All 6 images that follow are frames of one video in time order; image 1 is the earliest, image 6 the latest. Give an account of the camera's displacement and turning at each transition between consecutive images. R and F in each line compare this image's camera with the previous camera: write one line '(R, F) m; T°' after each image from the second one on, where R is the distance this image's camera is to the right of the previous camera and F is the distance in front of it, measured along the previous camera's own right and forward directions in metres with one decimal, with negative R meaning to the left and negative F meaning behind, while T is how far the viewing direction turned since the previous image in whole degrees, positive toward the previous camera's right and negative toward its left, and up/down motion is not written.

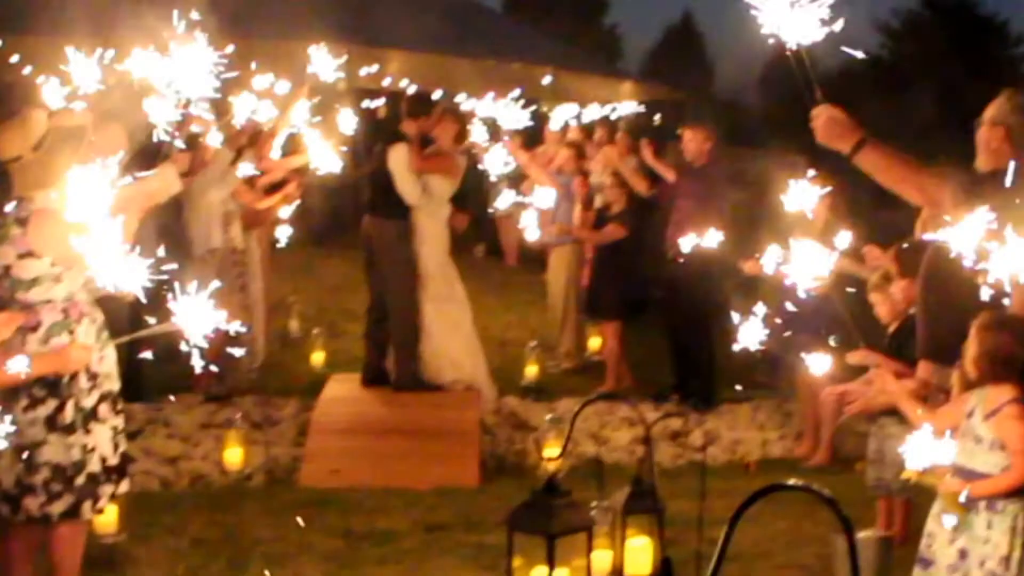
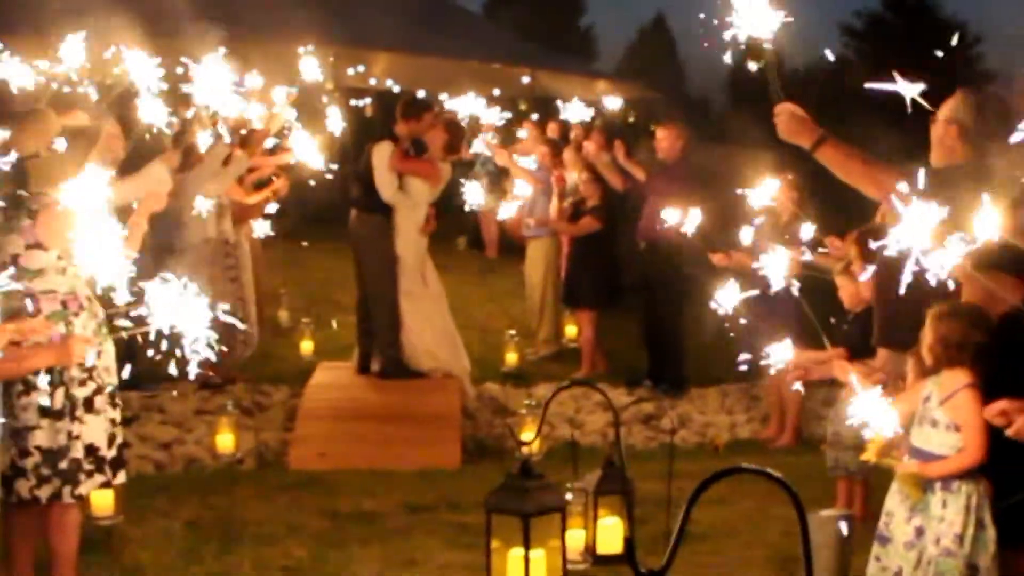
(+0.4, -0.2) m; -3°
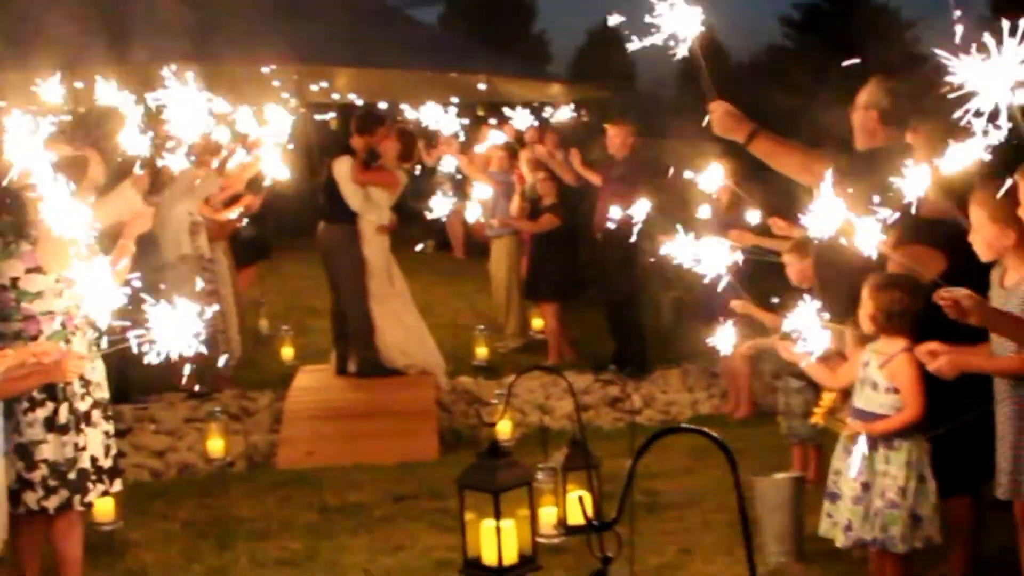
(+0.1, -0.3) m; +1°
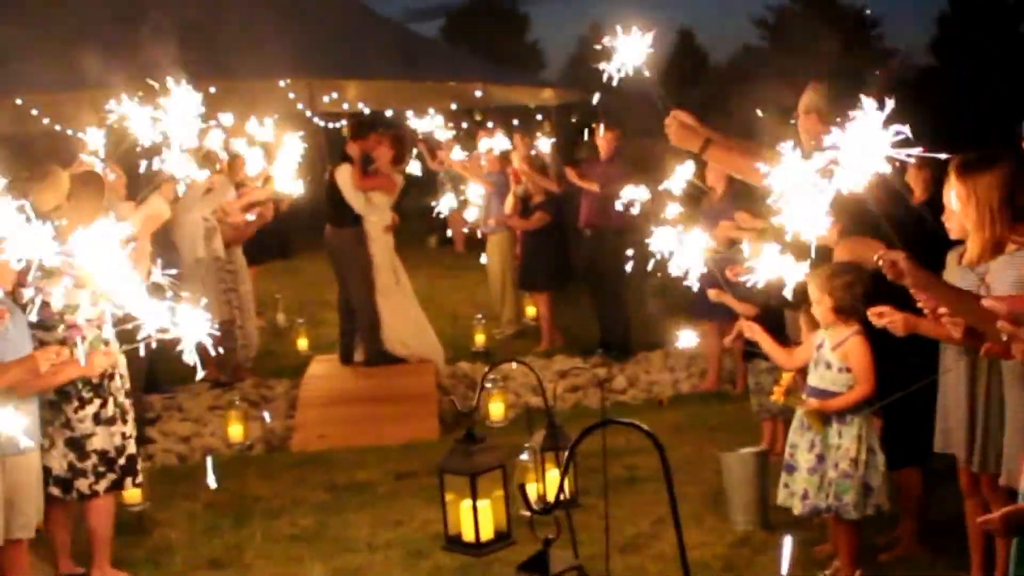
(+0.5, -0.4) m; -4°
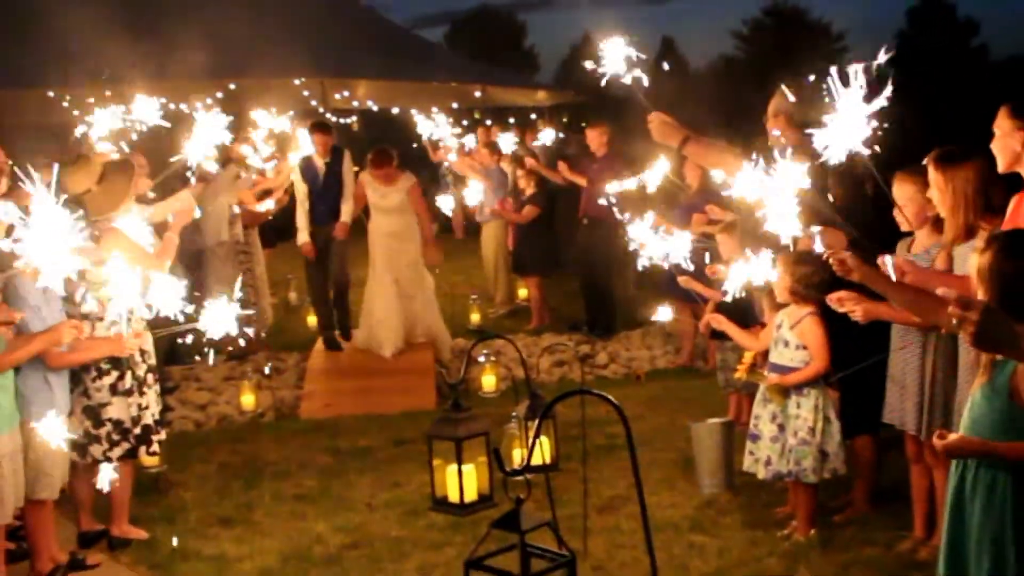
(+0.2, -0.5) m; -1°
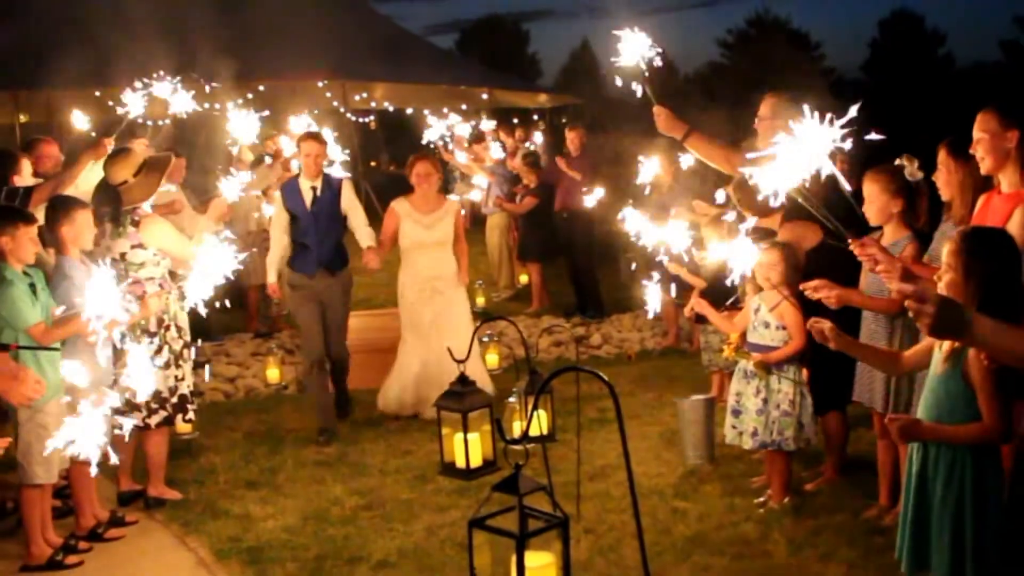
(0.0, -0.6) m; 0°
